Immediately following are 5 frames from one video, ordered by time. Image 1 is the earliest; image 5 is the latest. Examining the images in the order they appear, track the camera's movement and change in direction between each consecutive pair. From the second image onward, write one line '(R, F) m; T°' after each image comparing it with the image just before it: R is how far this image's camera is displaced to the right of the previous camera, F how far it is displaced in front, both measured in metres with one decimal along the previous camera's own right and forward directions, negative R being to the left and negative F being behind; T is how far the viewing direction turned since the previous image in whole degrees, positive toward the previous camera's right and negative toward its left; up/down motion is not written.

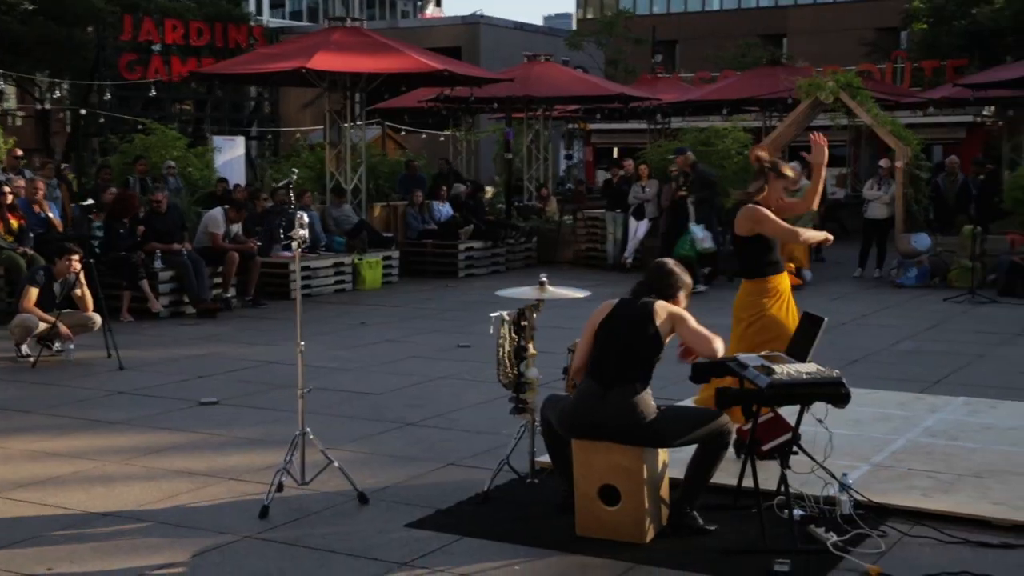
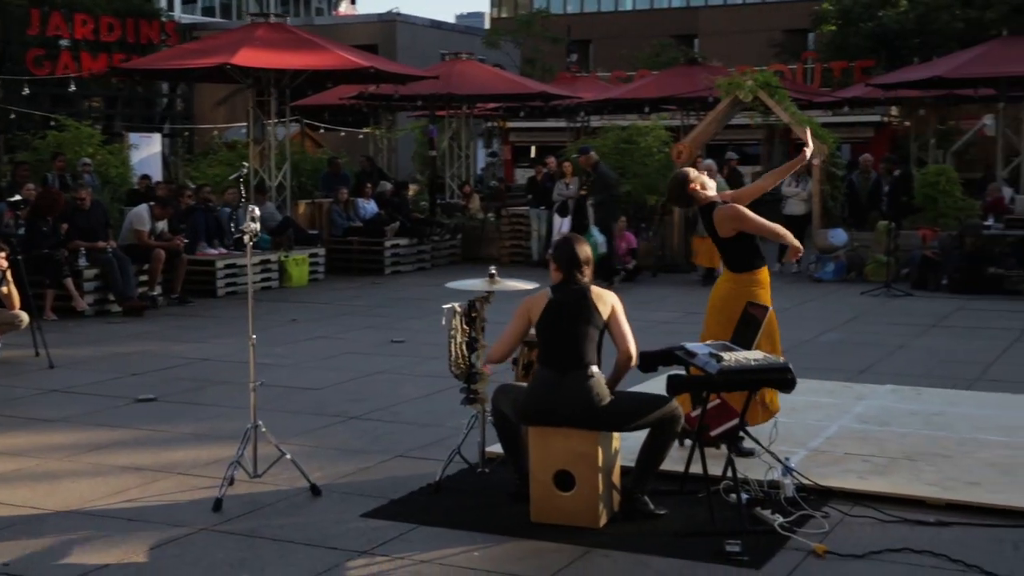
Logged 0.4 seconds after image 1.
(-0.2, -0.1) m; +4°
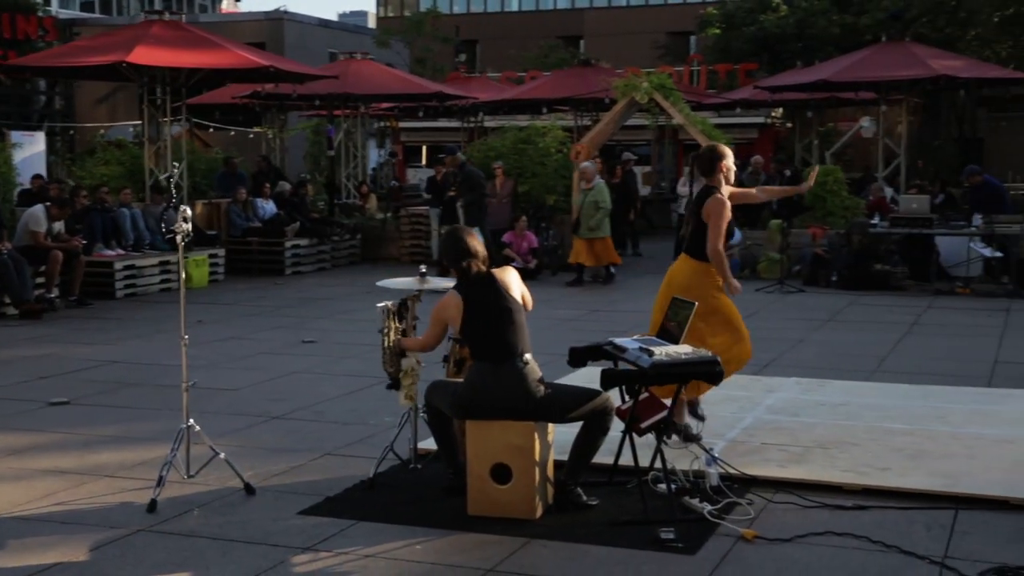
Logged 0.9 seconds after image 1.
(-0.2, -0.1) m; +5°
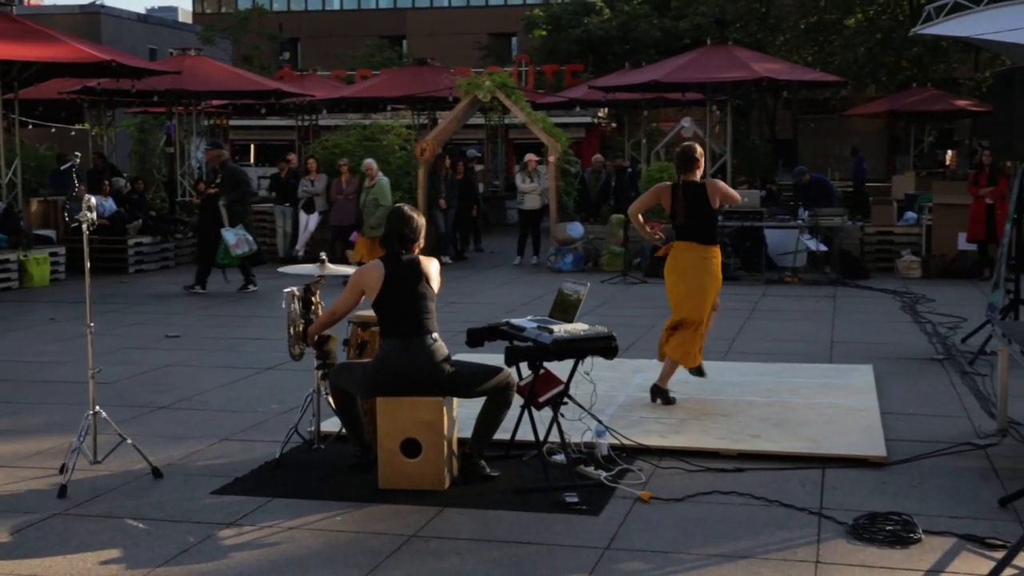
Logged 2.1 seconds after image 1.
(-0.4, -0.3) m; +8°
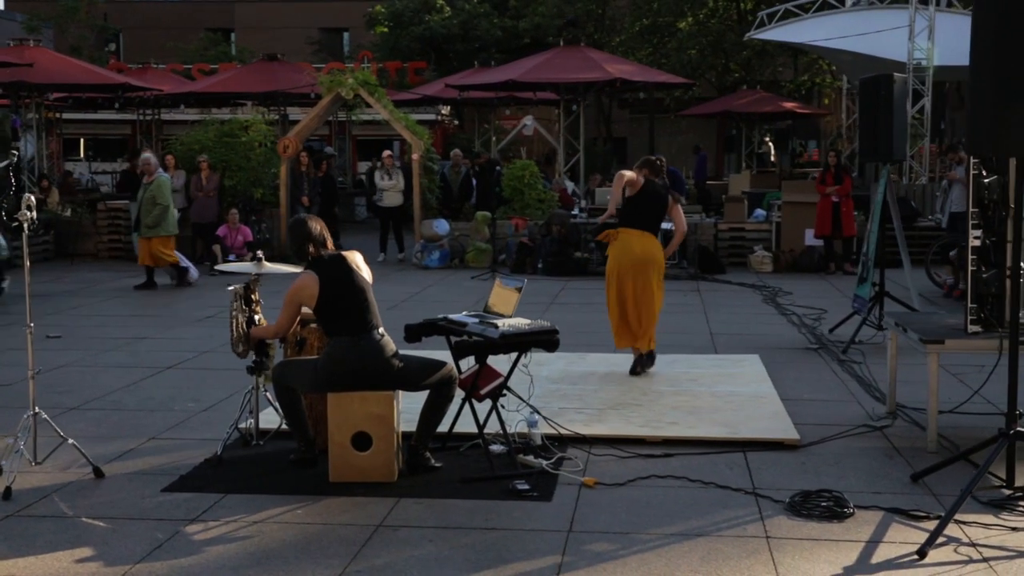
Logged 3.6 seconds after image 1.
(-0.5, -0.2) m; +8°
